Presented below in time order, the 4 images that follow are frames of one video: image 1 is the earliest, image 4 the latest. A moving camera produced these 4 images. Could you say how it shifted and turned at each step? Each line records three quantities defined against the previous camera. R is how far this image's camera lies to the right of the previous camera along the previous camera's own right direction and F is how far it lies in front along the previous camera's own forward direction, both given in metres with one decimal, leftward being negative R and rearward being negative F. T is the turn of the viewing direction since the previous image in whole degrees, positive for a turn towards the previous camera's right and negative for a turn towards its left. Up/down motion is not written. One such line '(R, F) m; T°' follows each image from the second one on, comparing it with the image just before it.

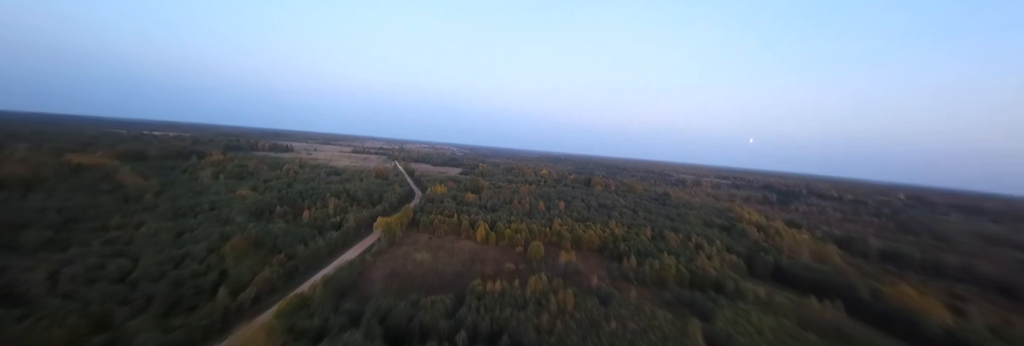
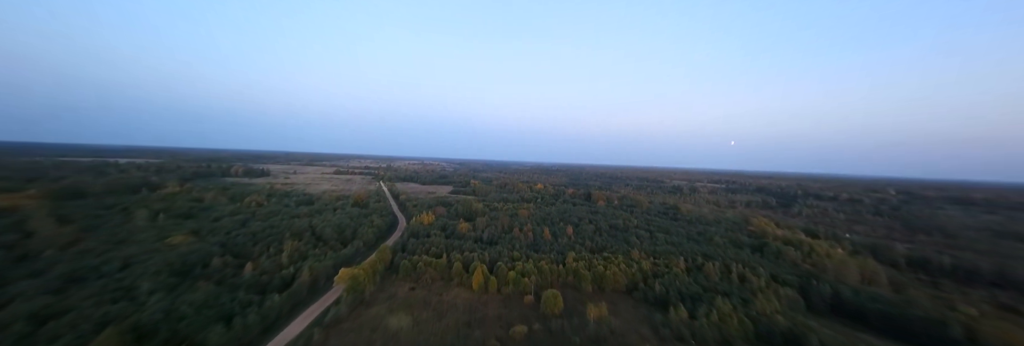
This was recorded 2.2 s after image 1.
(-0.5, +3.3) m; +2°
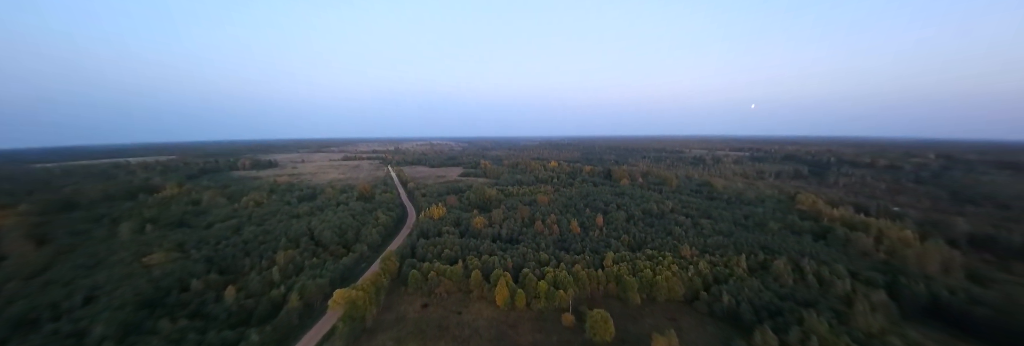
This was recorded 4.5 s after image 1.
(-0.7, +2.8) m; -2°
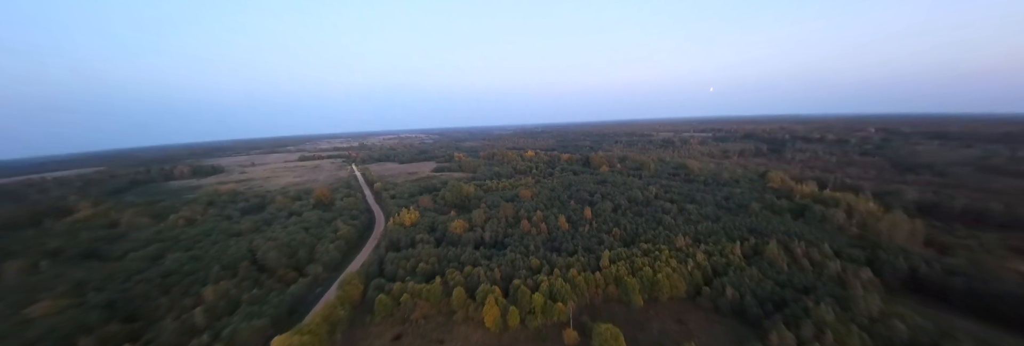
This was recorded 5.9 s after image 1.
(-0.3, +1.7) m; +5°
